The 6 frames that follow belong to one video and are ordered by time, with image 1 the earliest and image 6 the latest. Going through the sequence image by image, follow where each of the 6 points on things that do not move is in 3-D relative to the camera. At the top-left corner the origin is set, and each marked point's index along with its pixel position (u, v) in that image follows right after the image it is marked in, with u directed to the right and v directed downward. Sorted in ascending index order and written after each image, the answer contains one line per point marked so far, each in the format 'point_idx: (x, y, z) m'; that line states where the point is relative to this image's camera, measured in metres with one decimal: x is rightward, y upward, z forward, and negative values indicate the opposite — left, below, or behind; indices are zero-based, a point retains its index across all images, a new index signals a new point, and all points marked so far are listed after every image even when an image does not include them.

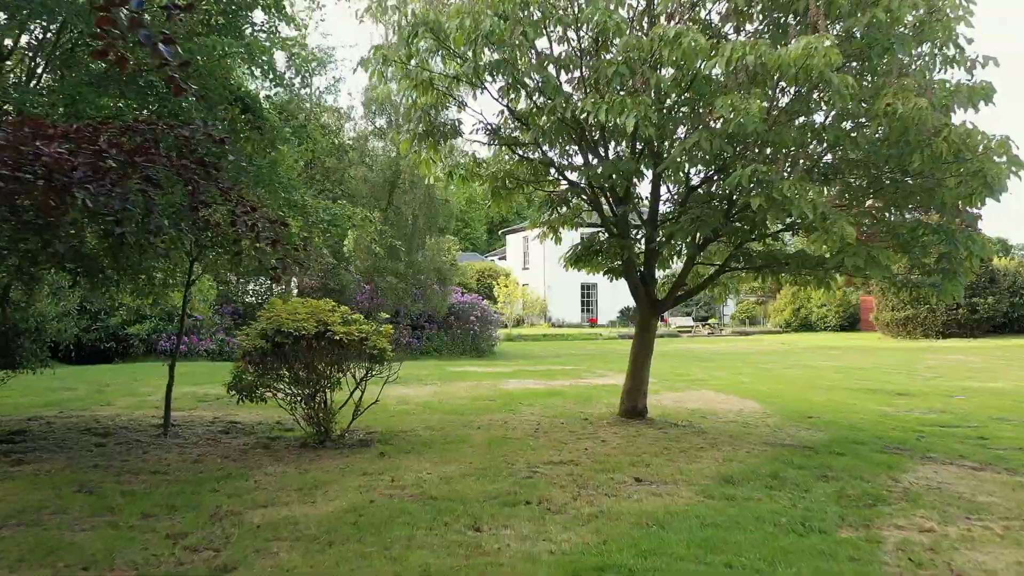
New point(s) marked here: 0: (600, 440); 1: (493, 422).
0: (+0.9, -1.6, +5.8) m
1: (-0.2, -1.6, +6.9) m
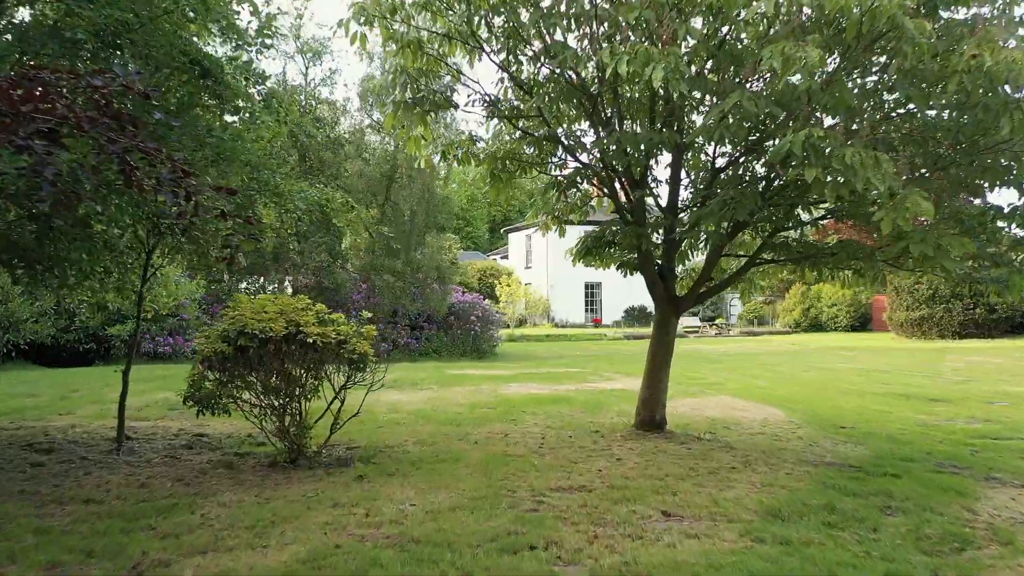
0: (+0.9, -1.5, +5.0) m
1: (-0.2, -1.6, +6.1) m
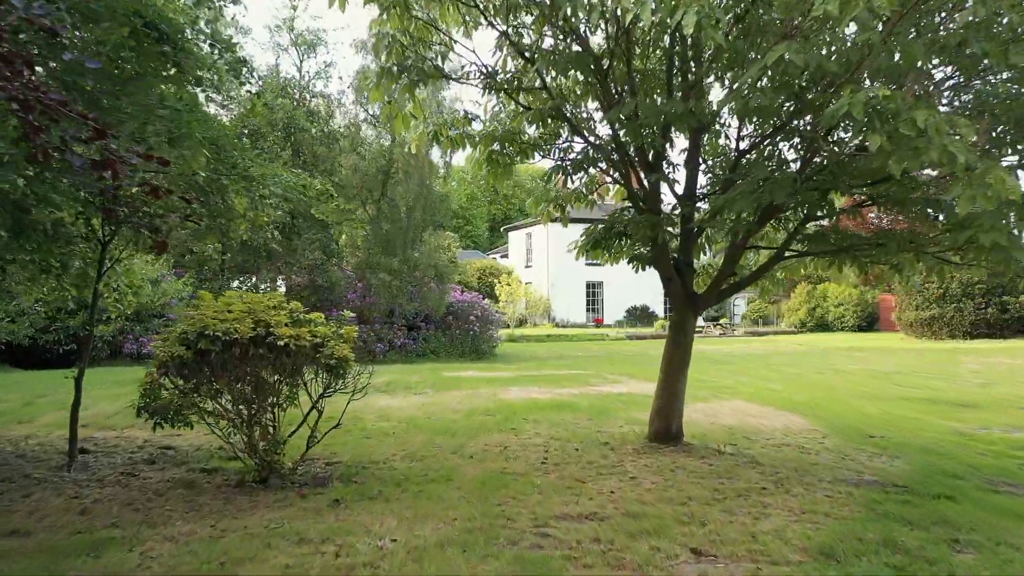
0: (+0.9, -1.5, +4.4) m
1: (-0.2, -1.6, +5.5) m
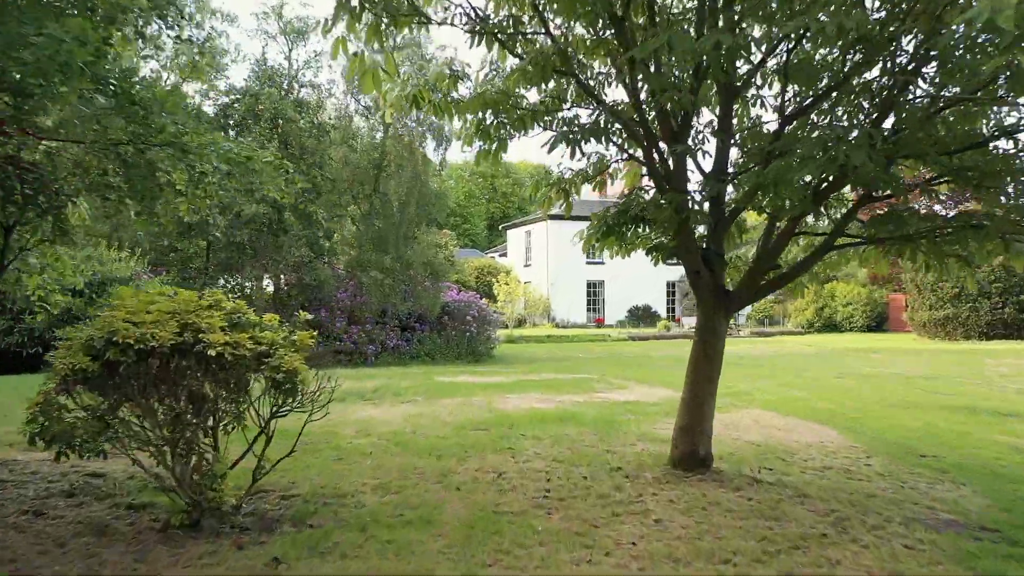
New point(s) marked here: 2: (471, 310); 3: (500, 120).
0: (+0.9, -1.5, +3.5) m
1: (-0.3, -1.5, +4.6) m
2: (-1.4, -0.8, +19.9) m
3: (-0.1, +1.3, +4.5) m
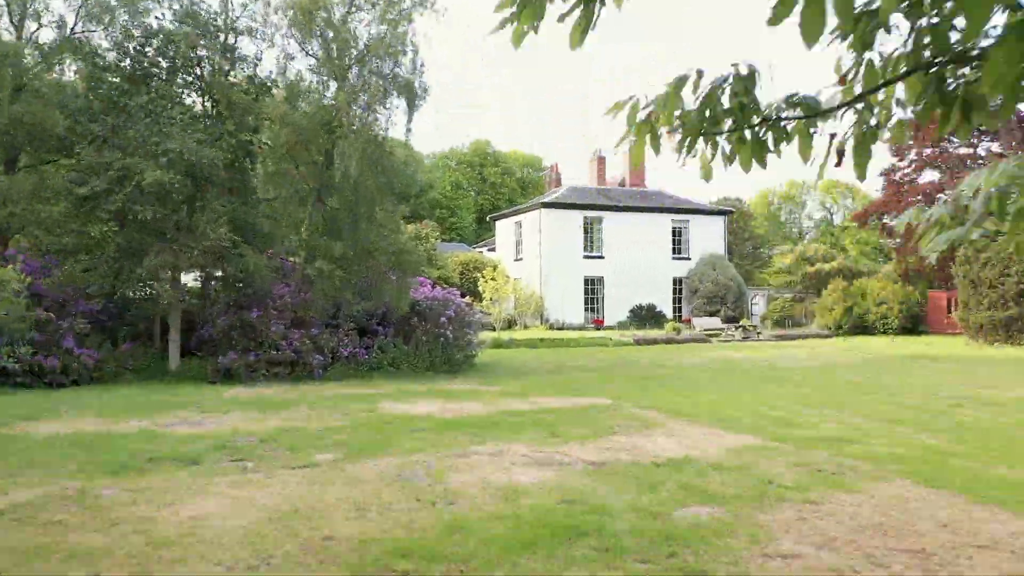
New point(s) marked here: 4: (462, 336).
0: (+0.7, -1.3, -0.1) m
1: (-0.5, -1.4, +1.0) m
2: (-1.9, -0.6, +16.3) m
3: (-0.3, +1.5, +0.9) m
4: (-1.5, -1.4, +16.3) m
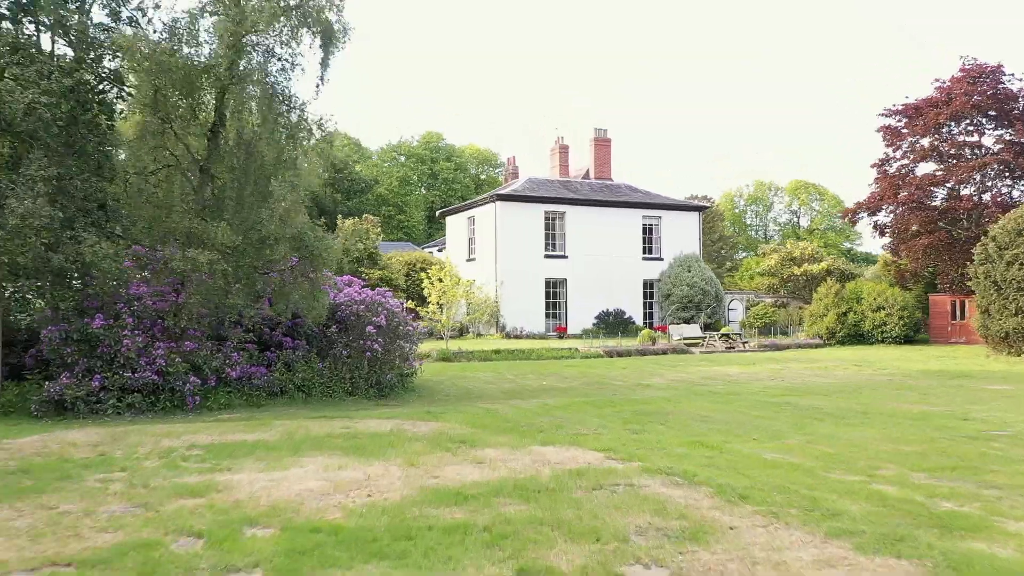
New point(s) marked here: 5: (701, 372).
0: (+0.8, -1.2, -3.4) m
1: (-0.5, -1.2, -2.5) m
2: (-3.1, -0.6, +12.7) m
3: (-0.3, +1.6, -2.5) m
4: (-2.7, -1.4, +12.8) m
5: (+5.1, -2.3, +15.2) m
